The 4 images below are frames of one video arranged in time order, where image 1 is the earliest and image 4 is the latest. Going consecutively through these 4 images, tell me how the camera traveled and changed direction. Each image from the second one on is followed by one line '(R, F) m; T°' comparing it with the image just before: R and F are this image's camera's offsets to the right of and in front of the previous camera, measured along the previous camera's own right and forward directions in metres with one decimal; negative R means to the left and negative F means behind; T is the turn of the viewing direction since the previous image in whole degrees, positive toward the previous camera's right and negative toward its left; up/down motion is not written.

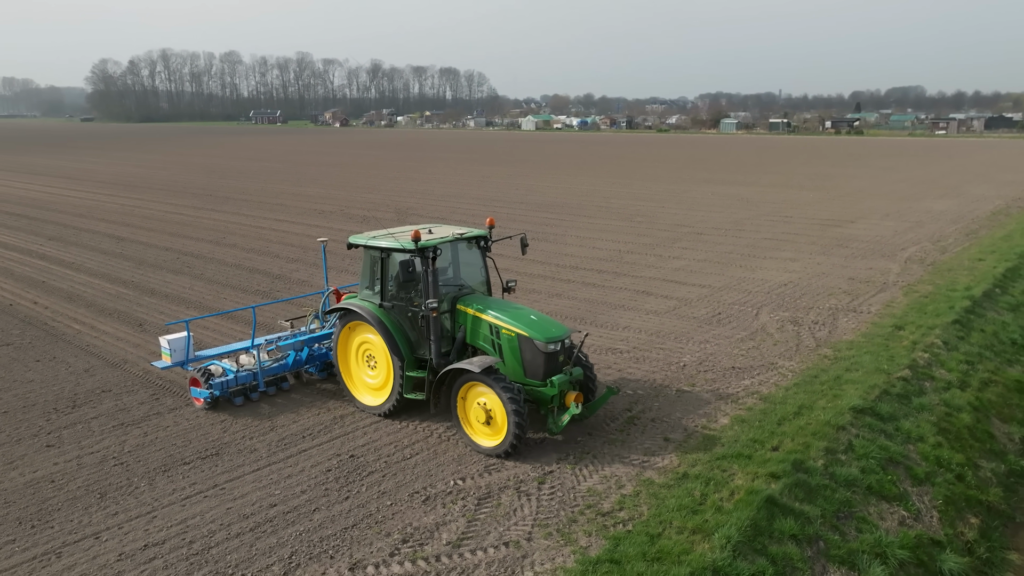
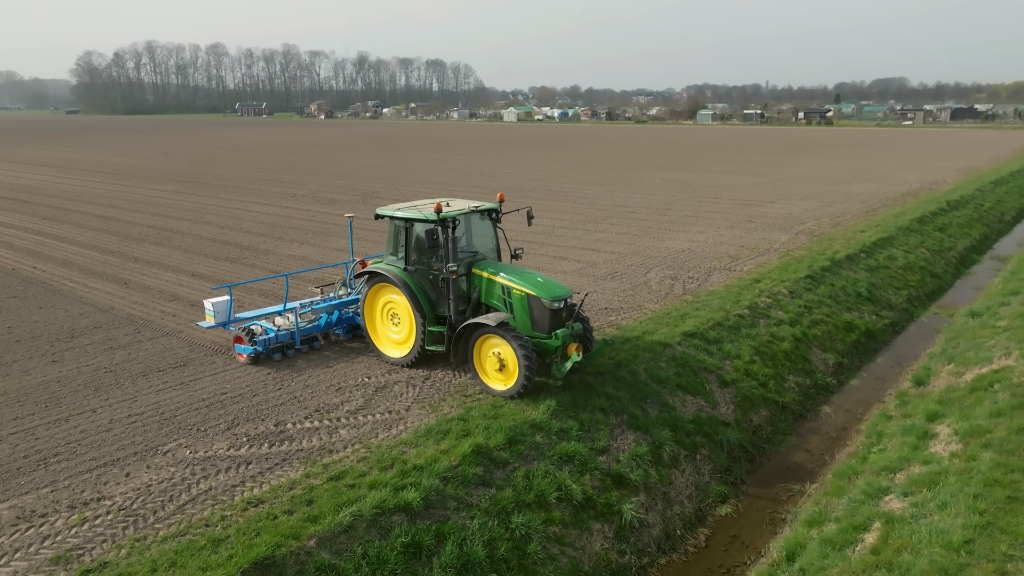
(+1.2, -2.4) m; +1°
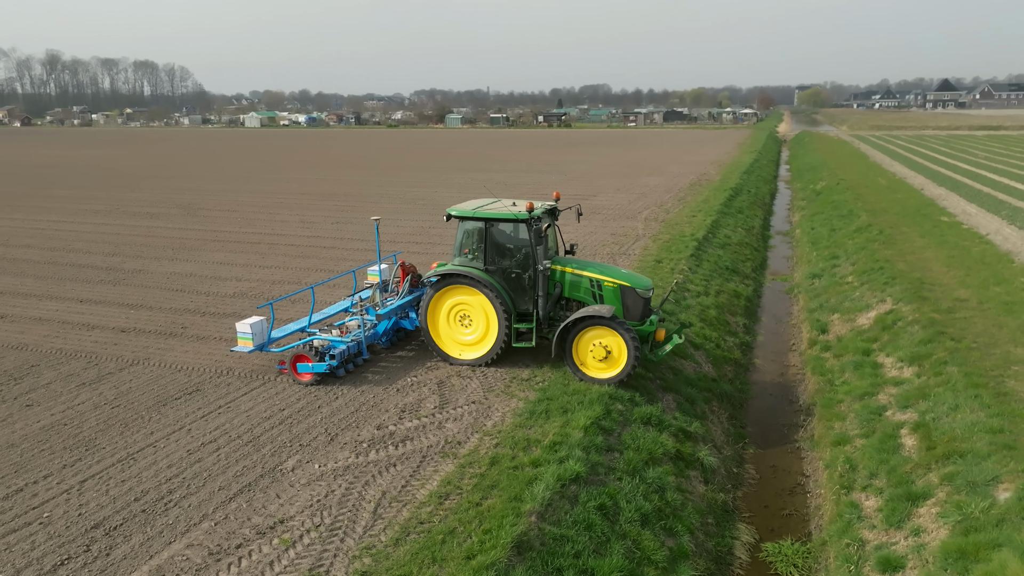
(-3.7, 0.0) m; +19°
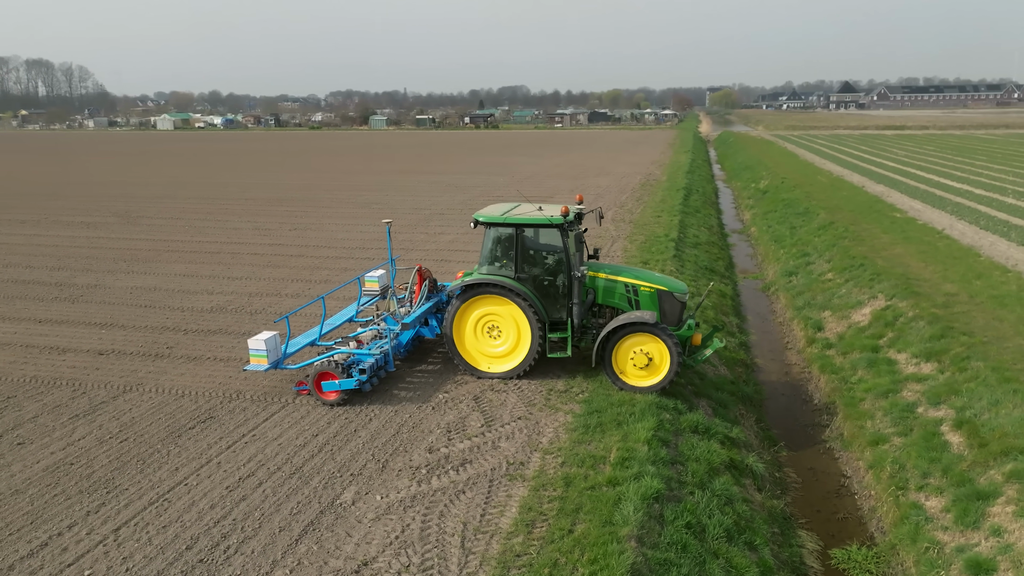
(-1.3, +0.5) m; +6°
